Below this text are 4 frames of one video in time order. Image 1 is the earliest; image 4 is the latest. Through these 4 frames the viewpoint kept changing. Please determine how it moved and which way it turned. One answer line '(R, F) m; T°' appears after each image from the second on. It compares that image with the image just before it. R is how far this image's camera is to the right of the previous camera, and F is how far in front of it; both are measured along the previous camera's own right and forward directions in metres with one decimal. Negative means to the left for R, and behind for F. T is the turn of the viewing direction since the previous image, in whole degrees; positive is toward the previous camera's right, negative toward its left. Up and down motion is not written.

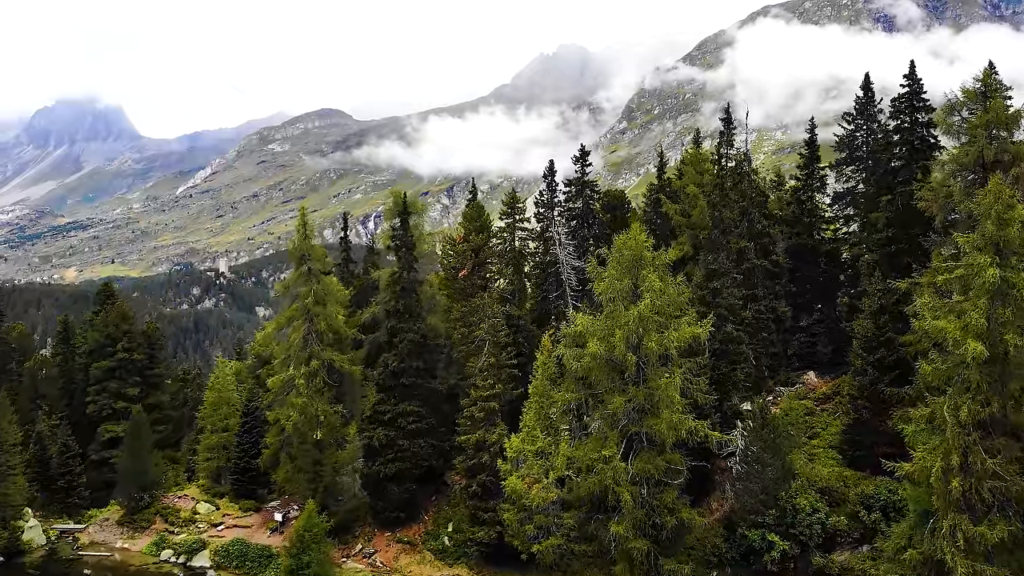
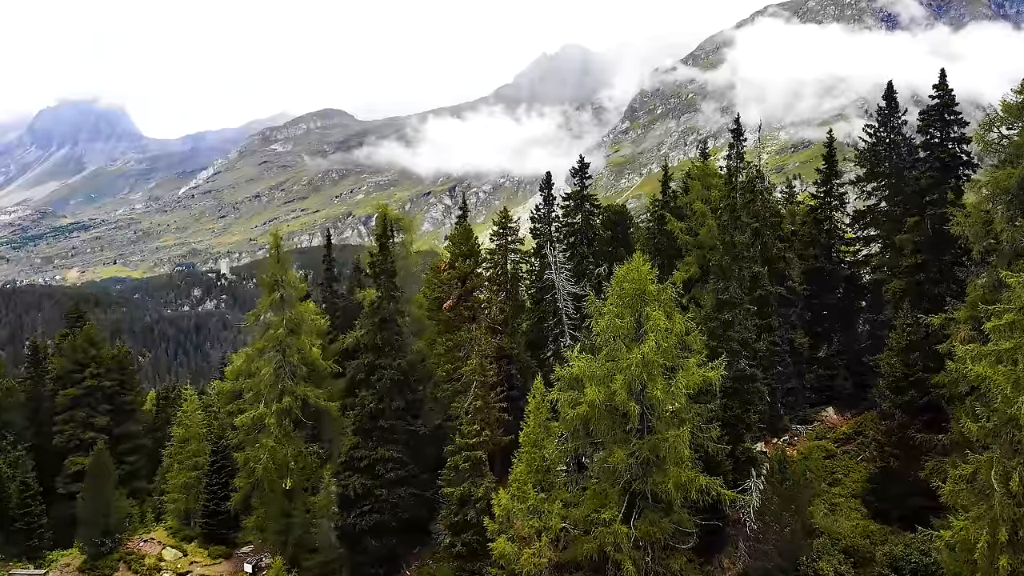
(+0.6, +2.7) m; 0°
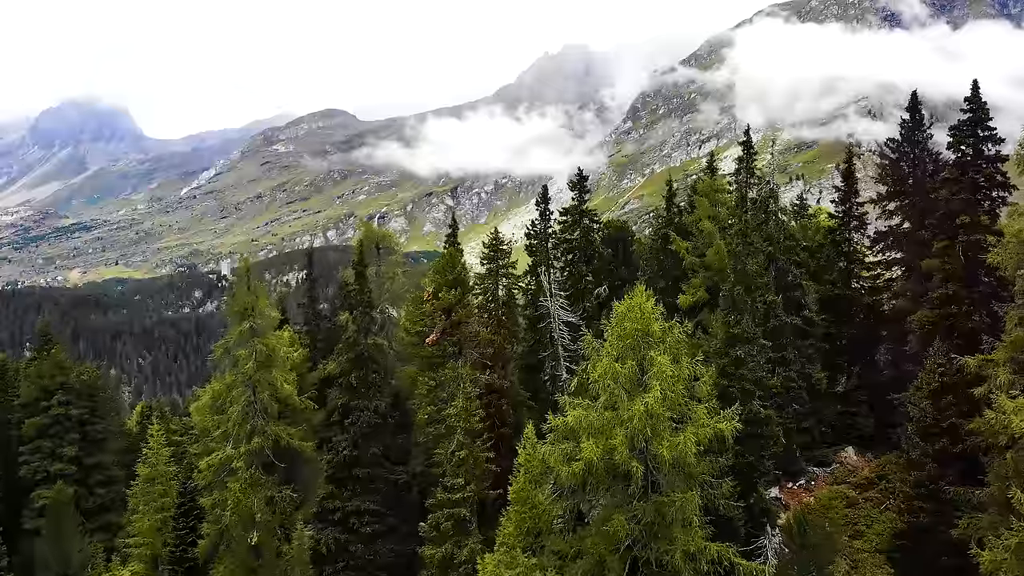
(+0.5, +2.4) m; 0°
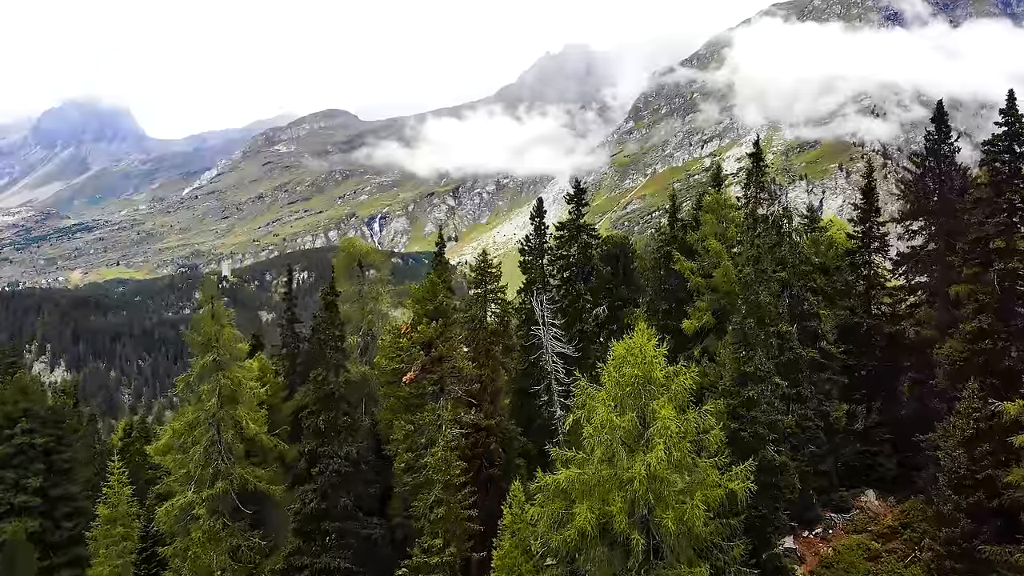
(+0.6, +2.3) m; 0°
